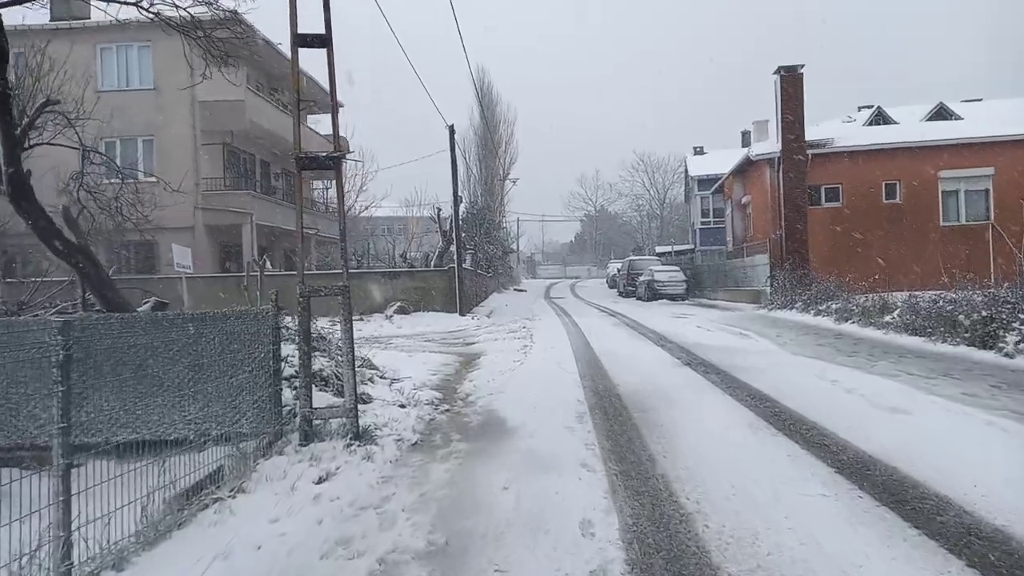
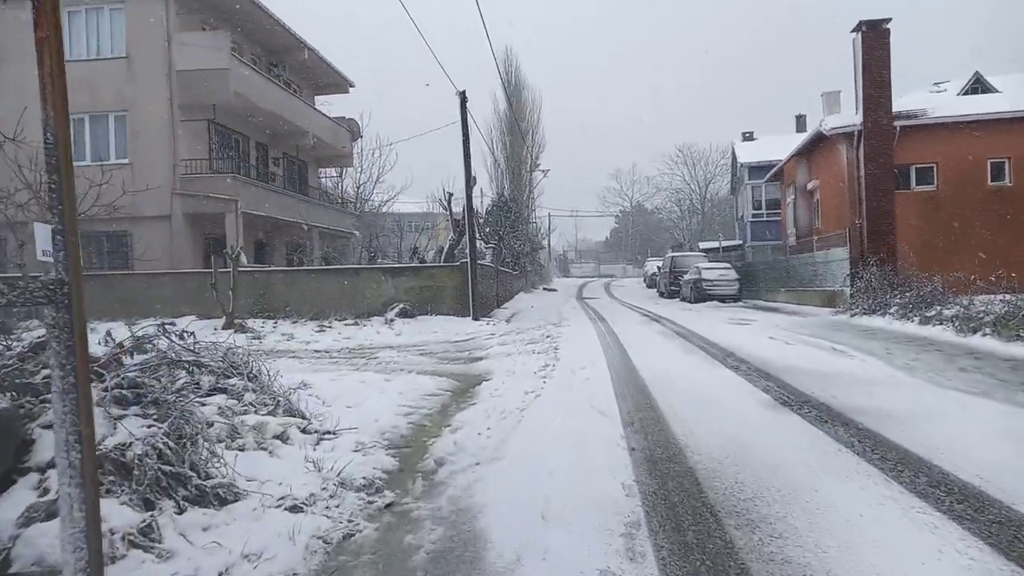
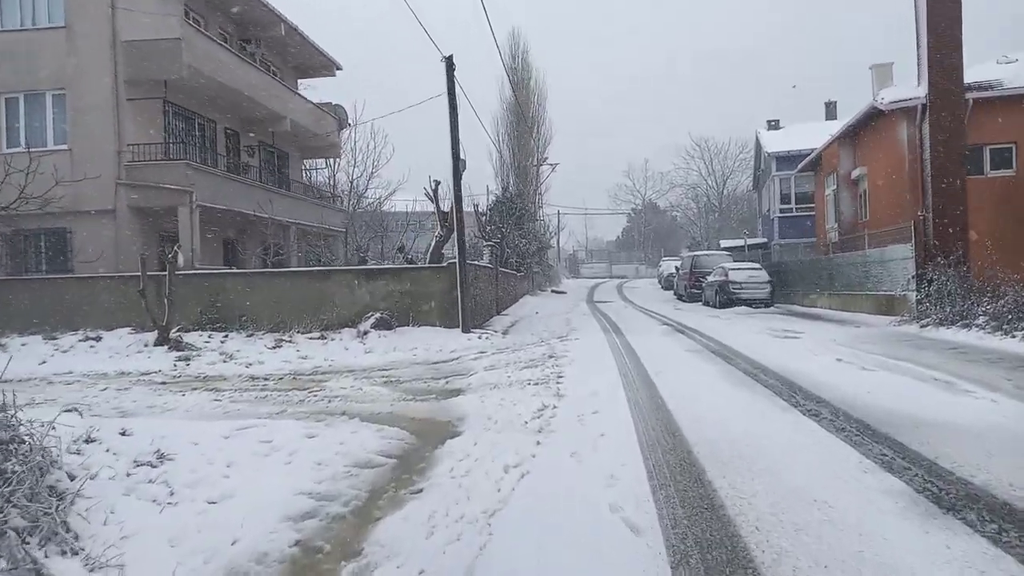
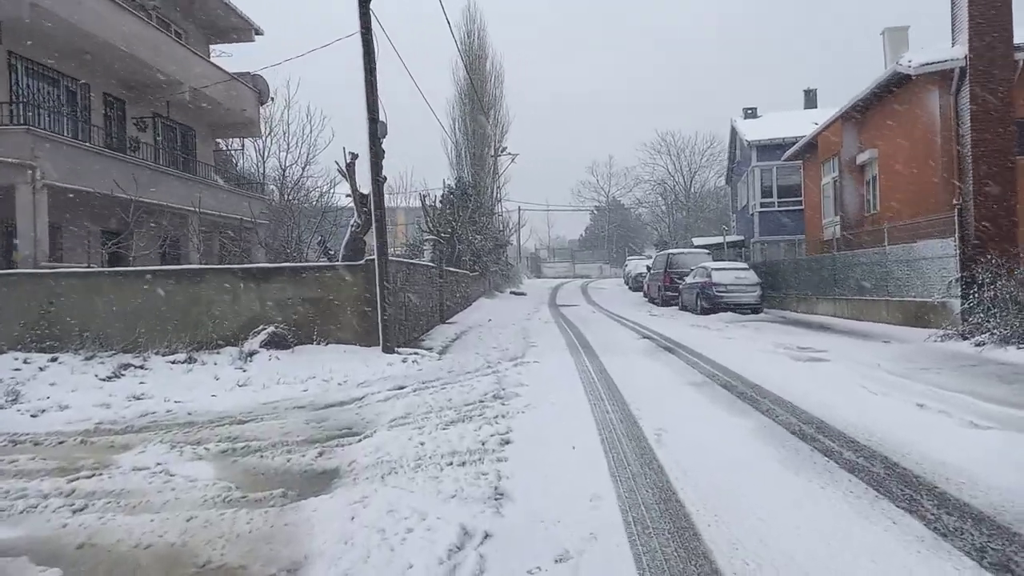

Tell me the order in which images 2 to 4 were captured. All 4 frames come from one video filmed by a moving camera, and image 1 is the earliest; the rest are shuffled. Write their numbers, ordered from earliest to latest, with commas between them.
2, 3, 4
